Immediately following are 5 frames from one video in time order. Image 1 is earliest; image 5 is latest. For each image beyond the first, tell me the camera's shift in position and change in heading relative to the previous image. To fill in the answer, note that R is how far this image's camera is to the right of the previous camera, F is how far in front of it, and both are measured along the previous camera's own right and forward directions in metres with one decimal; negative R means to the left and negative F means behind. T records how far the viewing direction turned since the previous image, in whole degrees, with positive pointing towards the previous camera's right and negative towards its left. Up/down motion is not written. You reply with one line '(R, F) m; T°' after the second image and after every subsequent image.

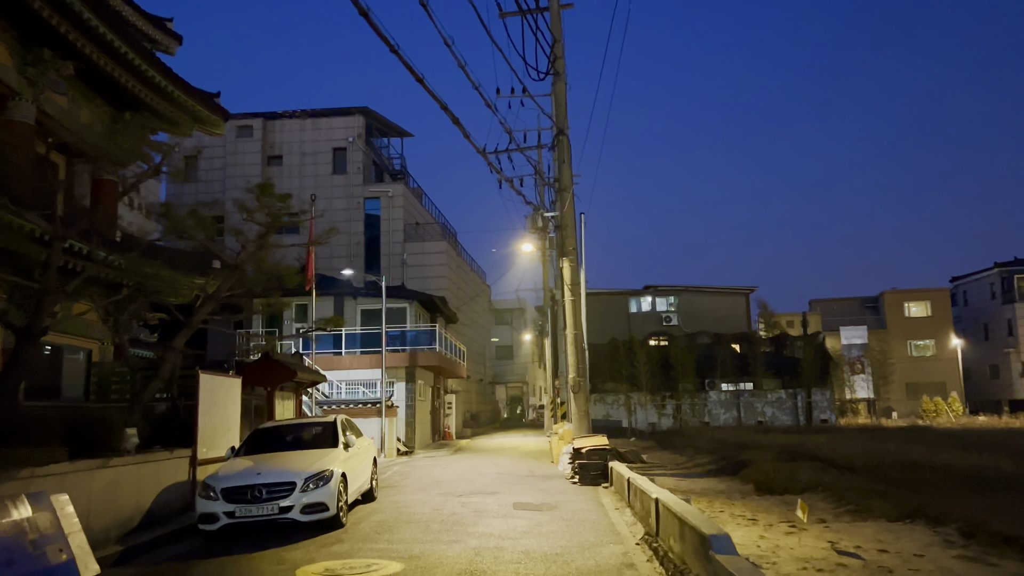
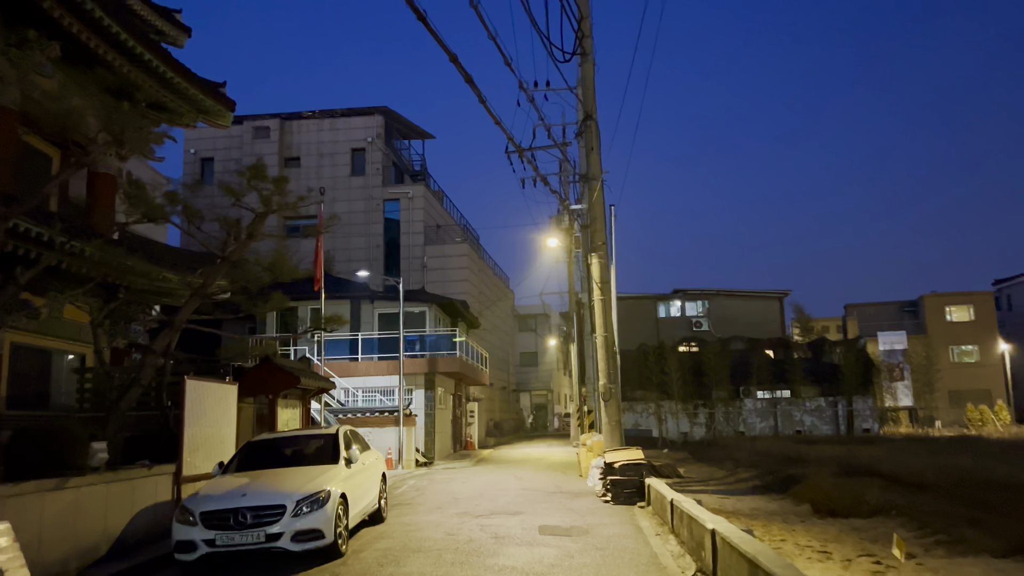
(0.0, +1.4) m; -2°
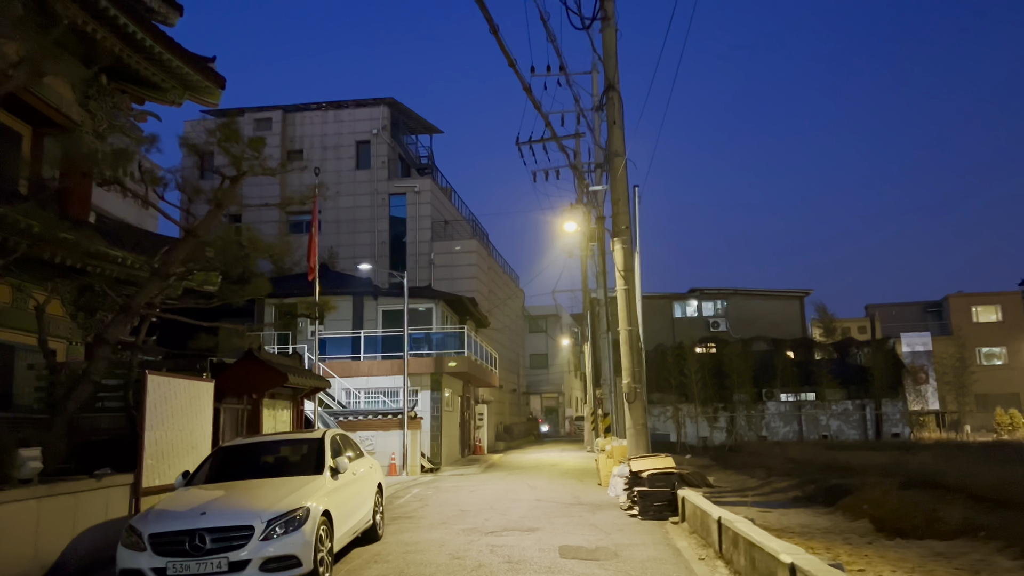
(-0.1, +1.5) m; -1°
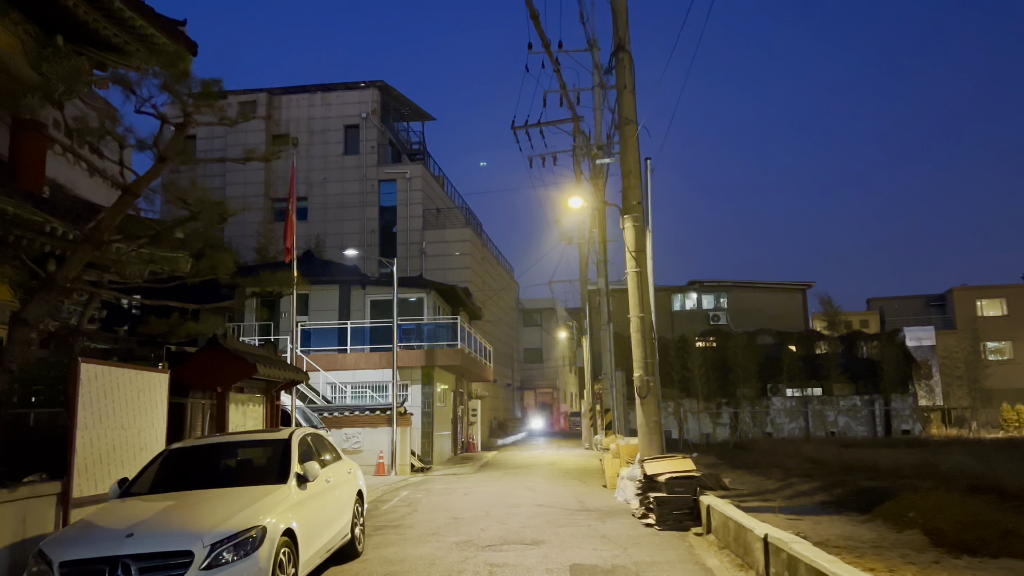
(-0.1, +1.4) m; +1°
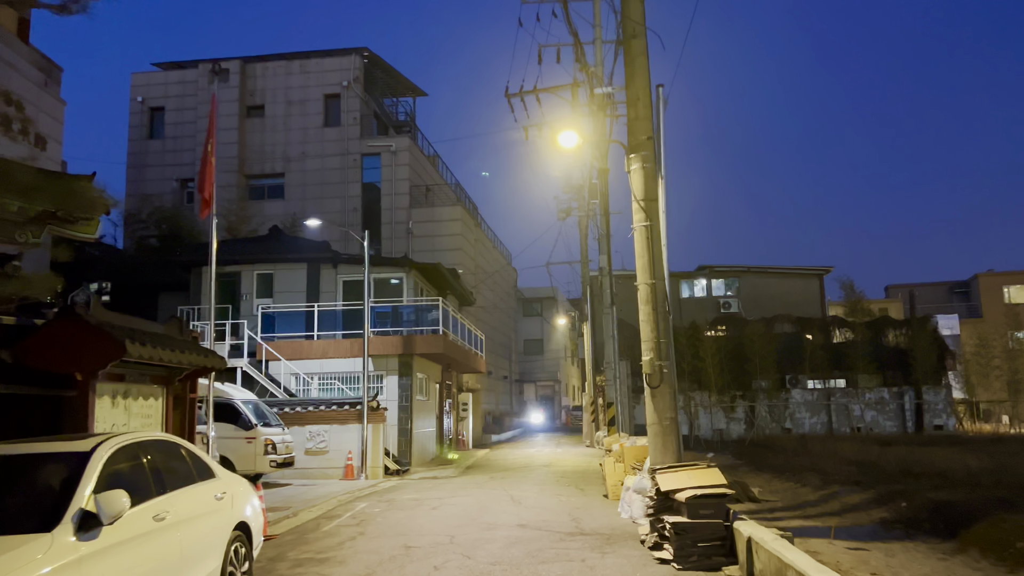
(+0.4, +2.8) m; 0°
